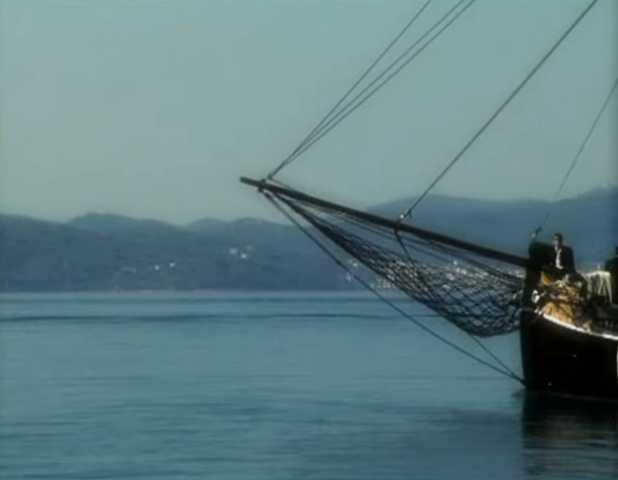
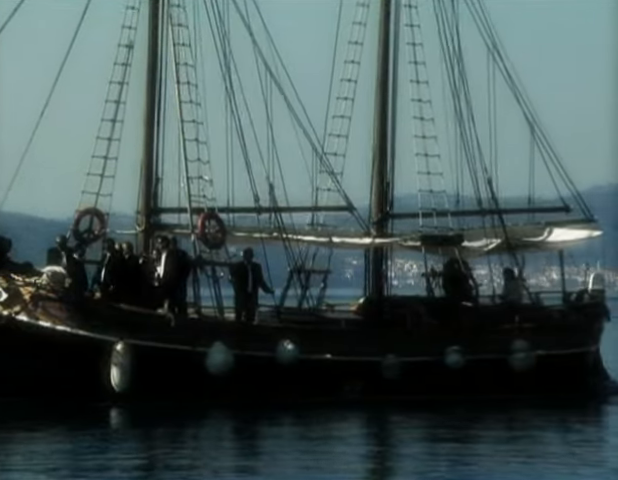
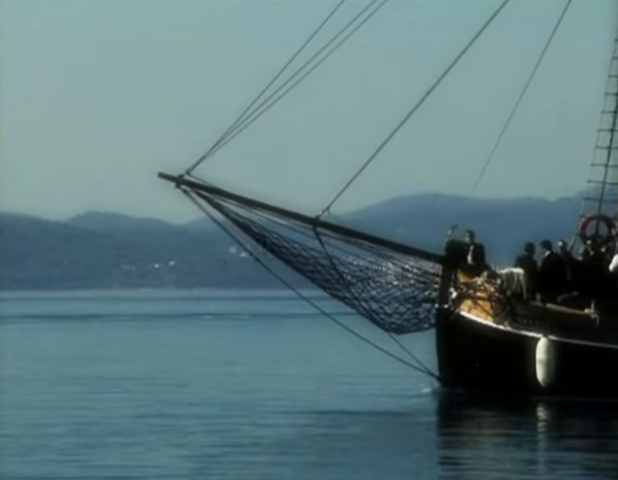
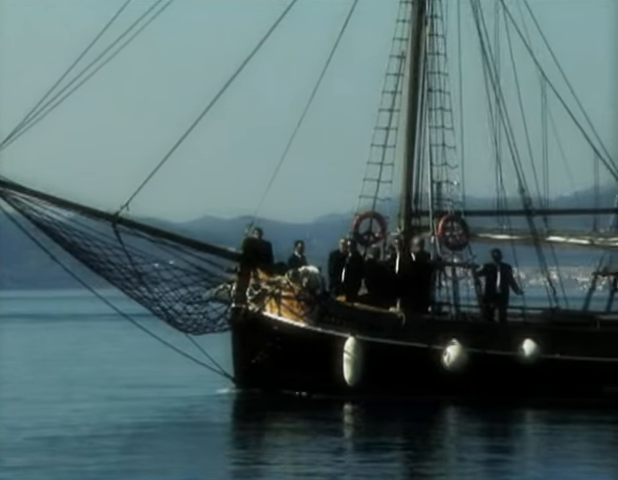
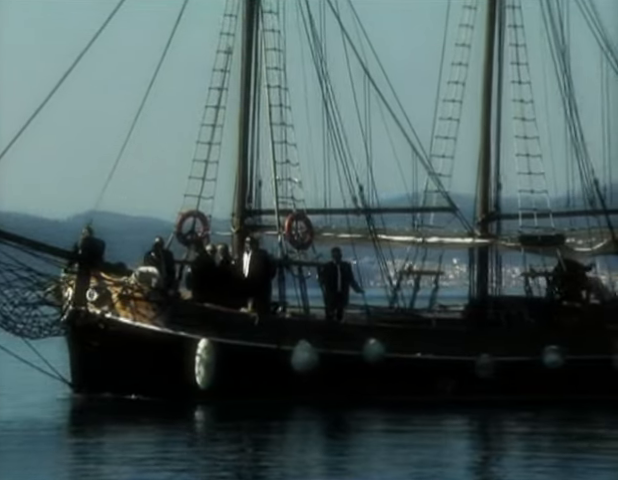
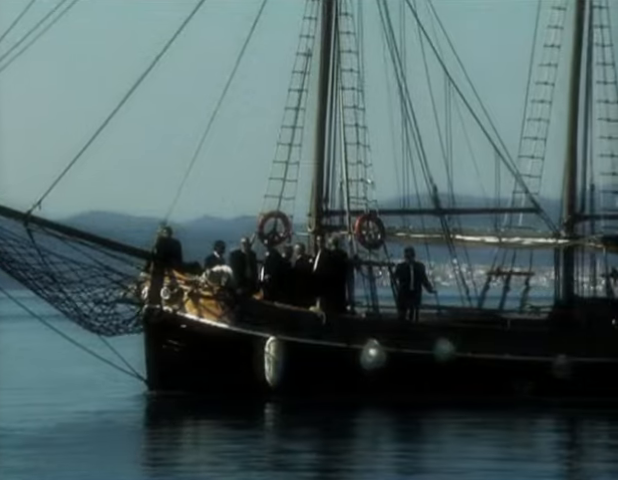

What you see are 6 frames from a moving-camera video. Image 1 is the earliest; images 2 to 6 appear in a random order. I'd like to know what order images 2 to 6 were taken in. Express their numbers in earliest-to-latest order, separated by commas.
3, 4, 6, 5, 2
